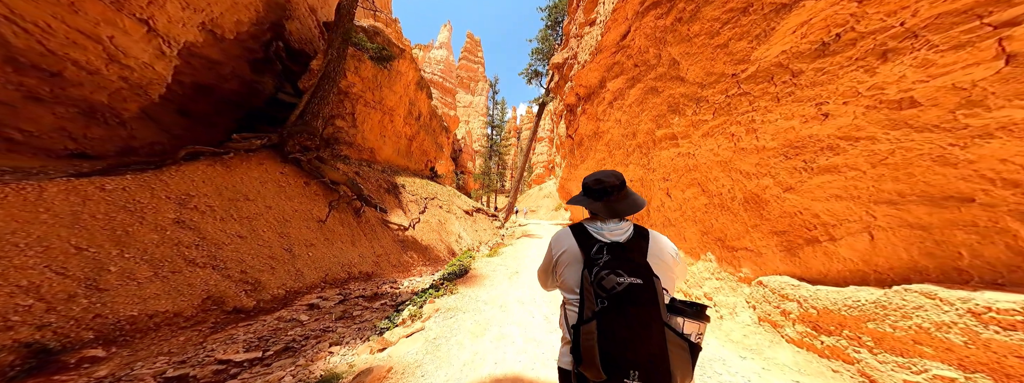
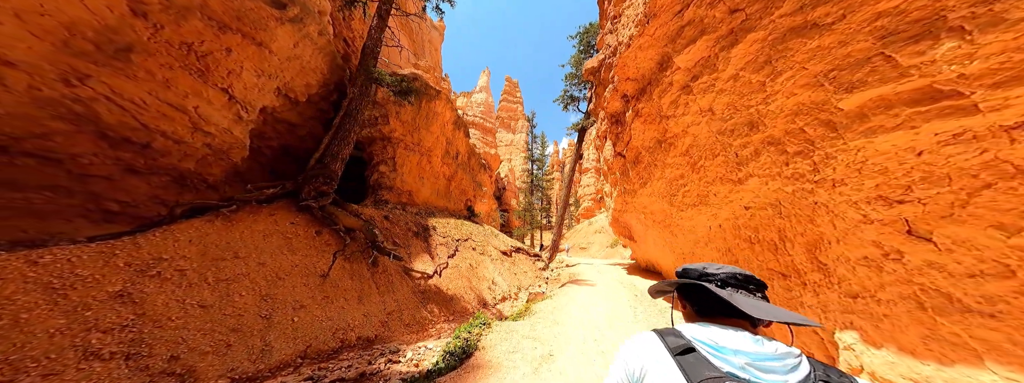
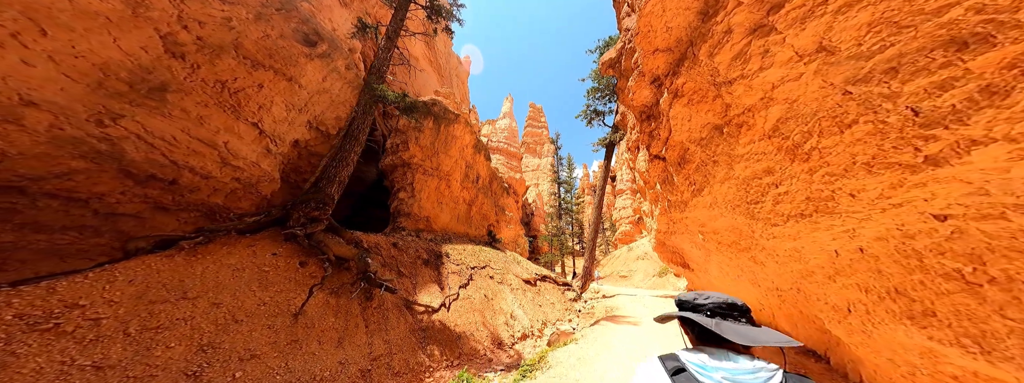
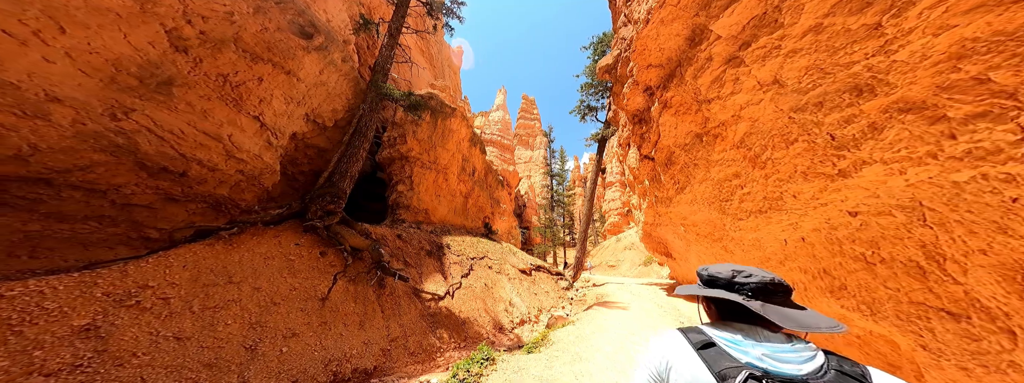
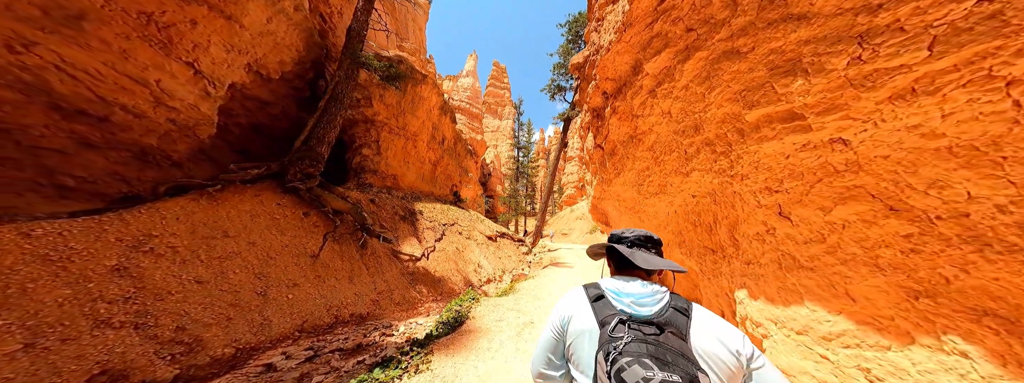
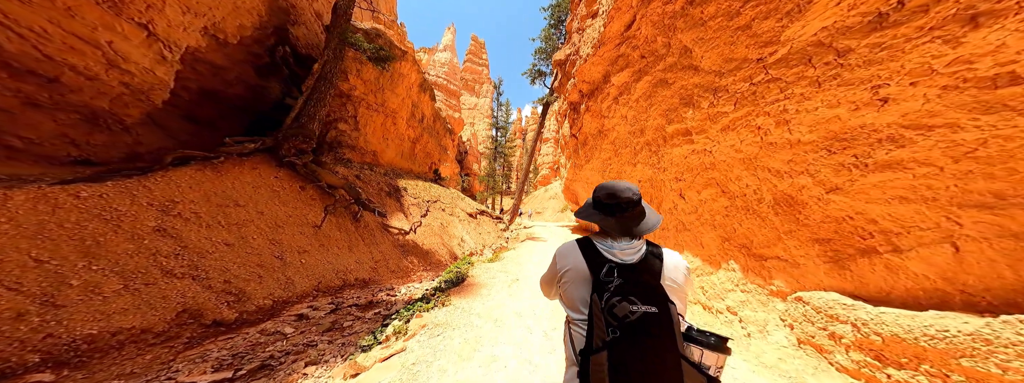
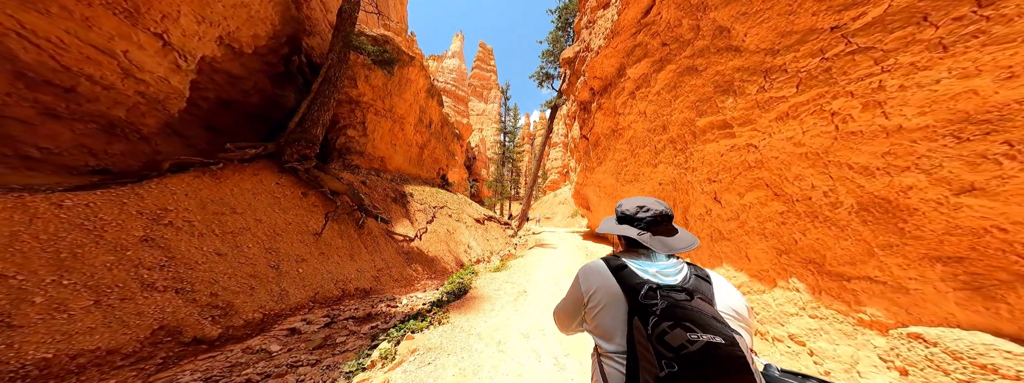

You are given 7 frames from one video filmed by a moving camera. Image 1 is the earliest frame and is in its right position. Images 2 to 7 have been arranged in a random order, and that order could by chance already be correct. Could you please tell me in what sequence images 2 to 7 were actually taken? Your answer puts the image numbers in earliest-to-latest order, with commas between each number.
6, 7, 5, 2, 4, 3
